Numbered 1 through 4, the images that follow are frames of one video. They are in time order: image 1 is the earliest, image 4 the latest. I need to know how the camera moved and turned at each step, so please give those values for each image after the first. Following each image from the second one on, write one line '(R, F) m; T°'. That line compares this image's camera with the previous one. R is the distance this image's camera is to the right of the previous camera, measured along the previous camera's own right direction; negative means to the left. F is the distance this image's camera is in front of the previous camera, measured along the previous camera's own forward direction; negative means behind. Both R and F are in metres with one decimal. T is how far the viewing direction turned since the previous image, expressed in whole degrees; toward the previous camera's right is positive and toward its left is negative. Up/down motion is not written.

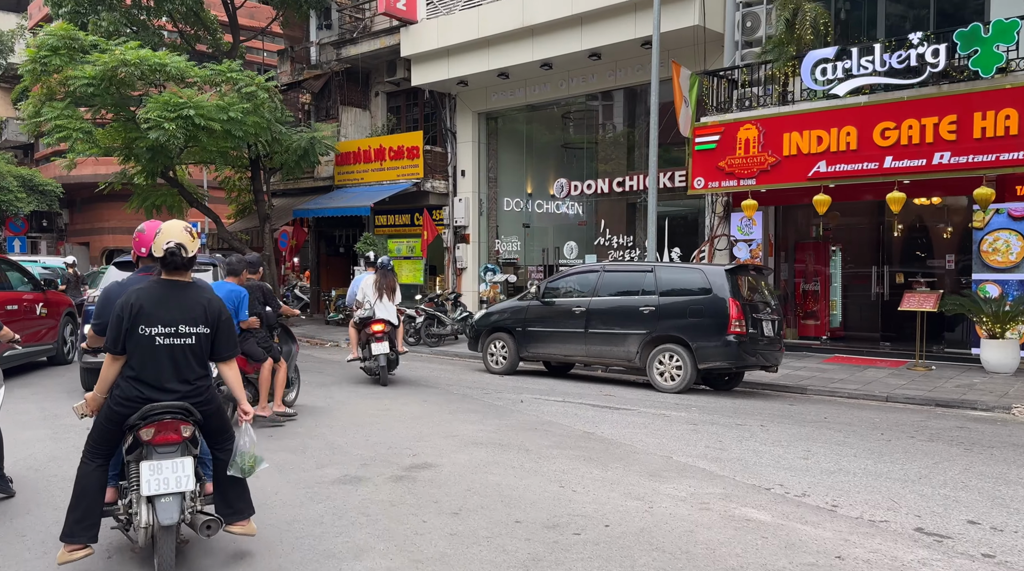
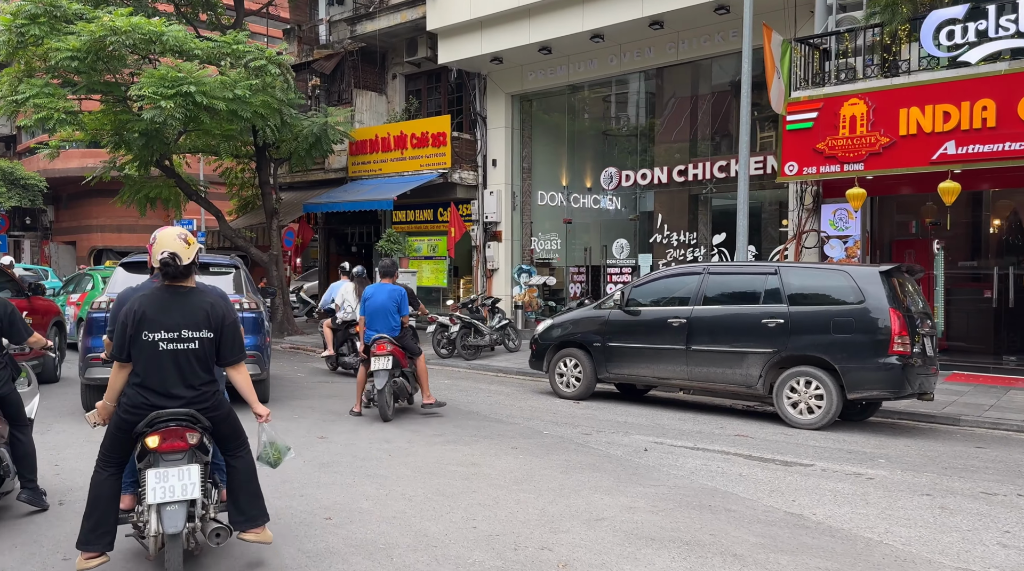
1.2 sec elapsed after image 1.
(-0.9, +2.0) m; 0°
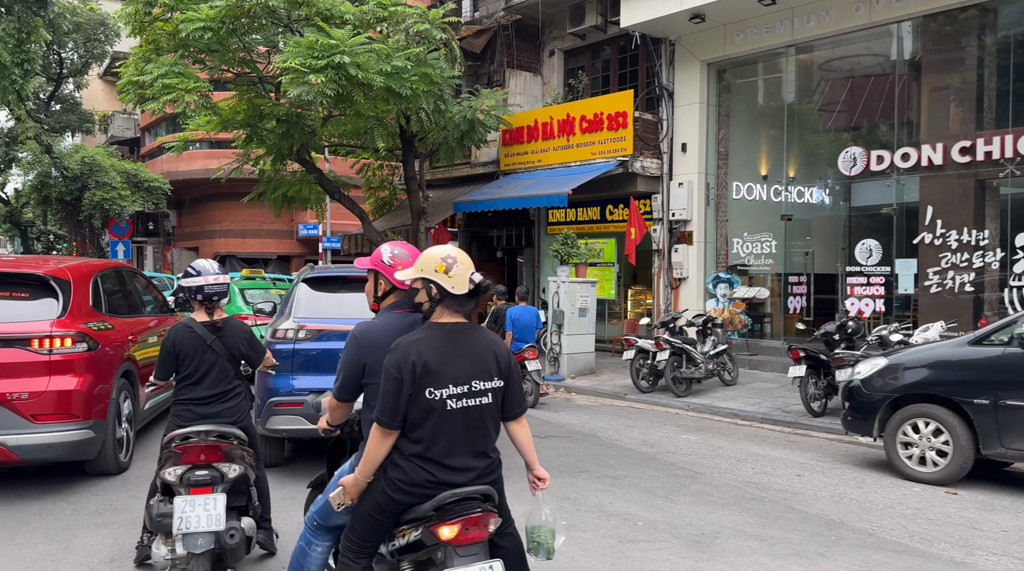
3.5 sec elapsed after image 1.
(-1.7, +2.8) m; -7°
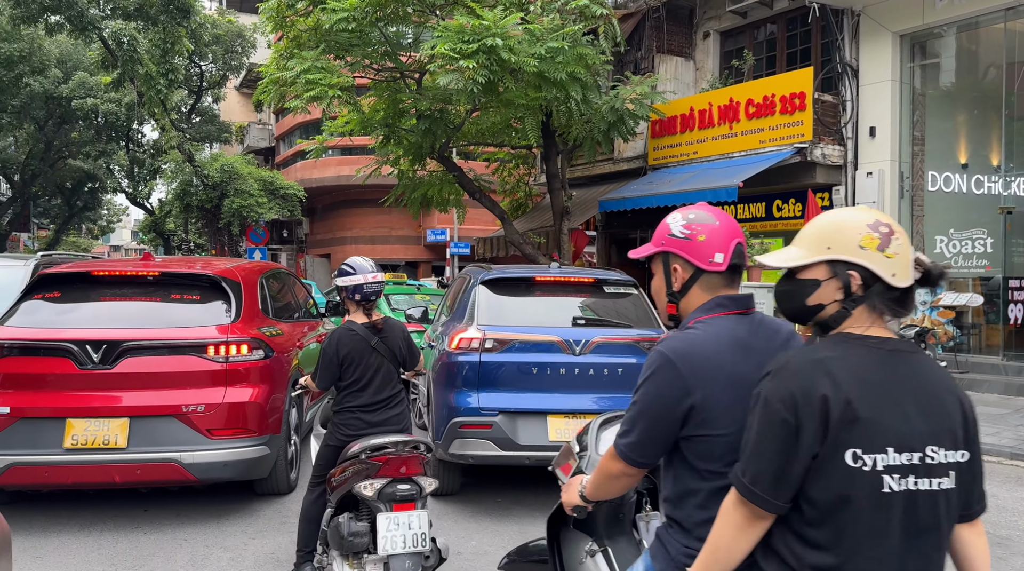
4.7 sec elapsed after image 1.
(-0.7, +1.1) m; -8°
